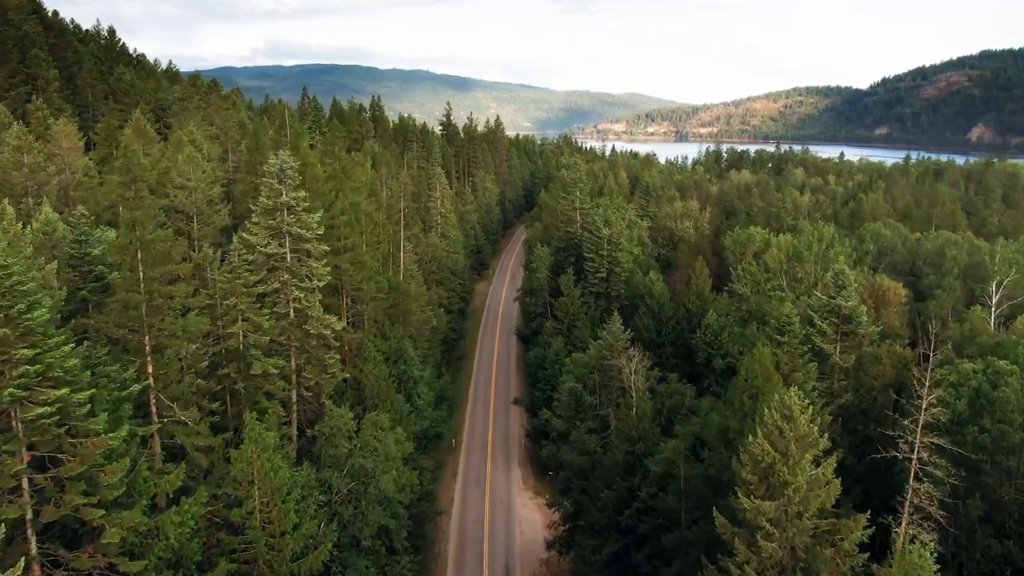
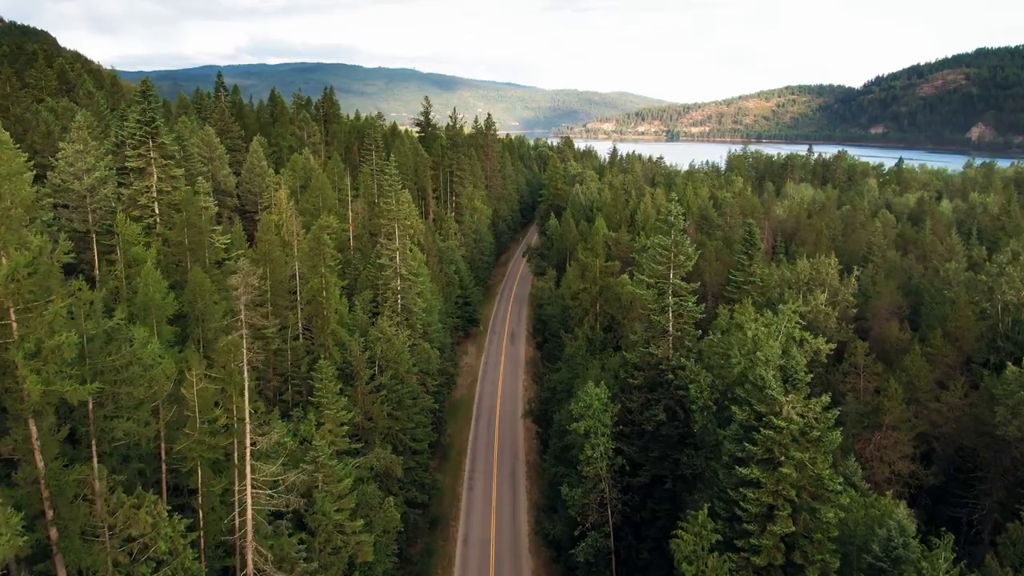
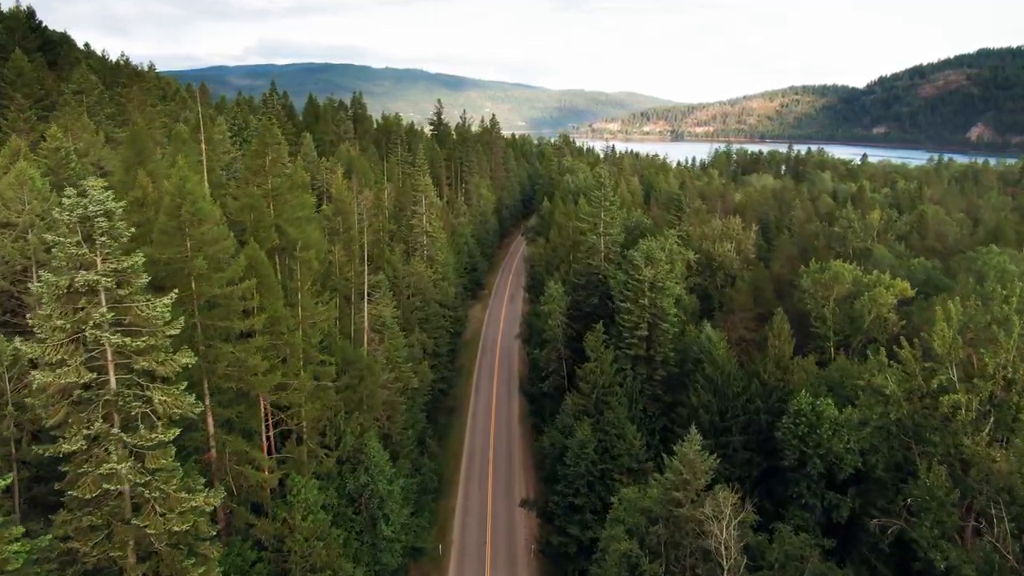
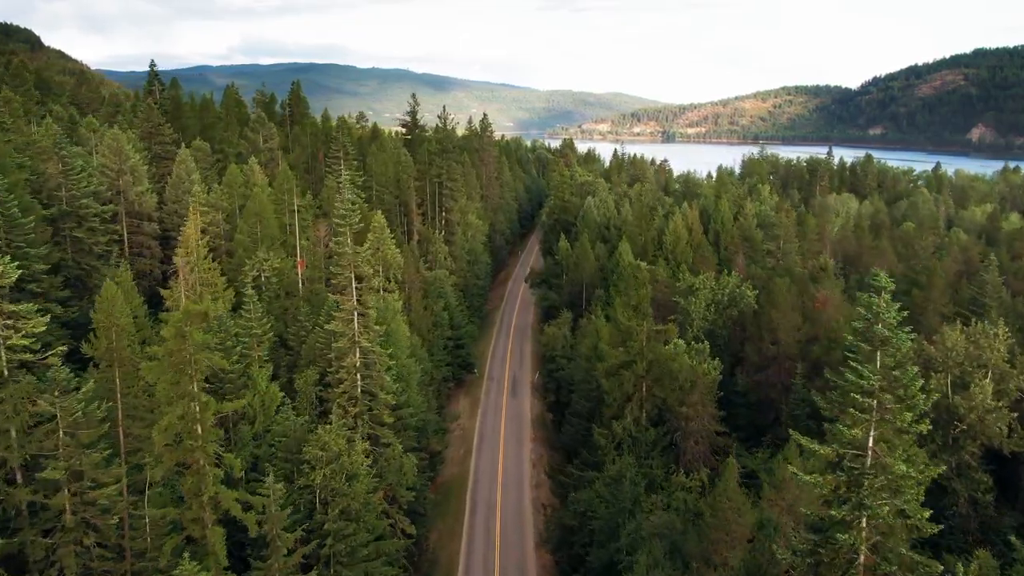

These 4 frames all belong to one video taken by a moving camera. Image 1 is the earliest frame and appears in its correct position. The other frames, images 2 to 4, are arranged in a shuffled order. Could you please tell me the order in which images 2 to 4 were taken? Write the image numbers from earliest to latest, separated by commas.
3, 2, 4
